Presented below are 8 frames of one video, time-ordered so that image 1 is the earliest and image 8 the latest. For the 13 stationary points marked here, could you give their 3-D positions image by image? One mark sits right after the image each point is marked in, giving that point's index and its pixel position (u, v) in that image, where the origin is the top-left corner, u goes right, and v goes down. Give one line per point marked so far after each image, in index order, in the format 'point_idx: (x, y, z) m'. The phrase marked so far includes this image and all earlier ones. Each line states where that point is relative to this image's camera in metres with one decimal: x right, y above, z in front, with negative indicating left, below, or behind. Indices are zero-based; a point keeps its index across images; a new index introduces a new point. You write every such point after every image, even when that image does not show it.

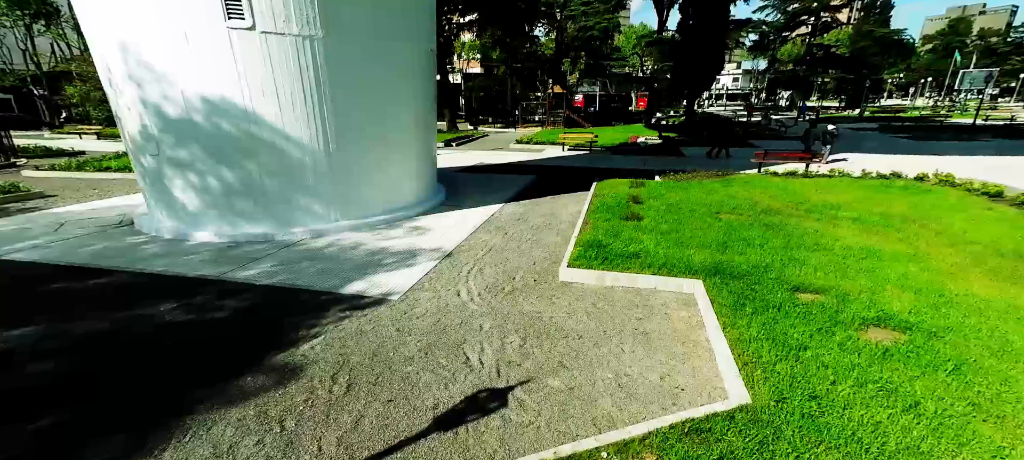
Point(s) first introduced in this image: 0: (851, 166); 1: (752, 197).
0: (+11.9, +2.2, +14.5) m
1: (+5.9, +0.8, +10.3) m
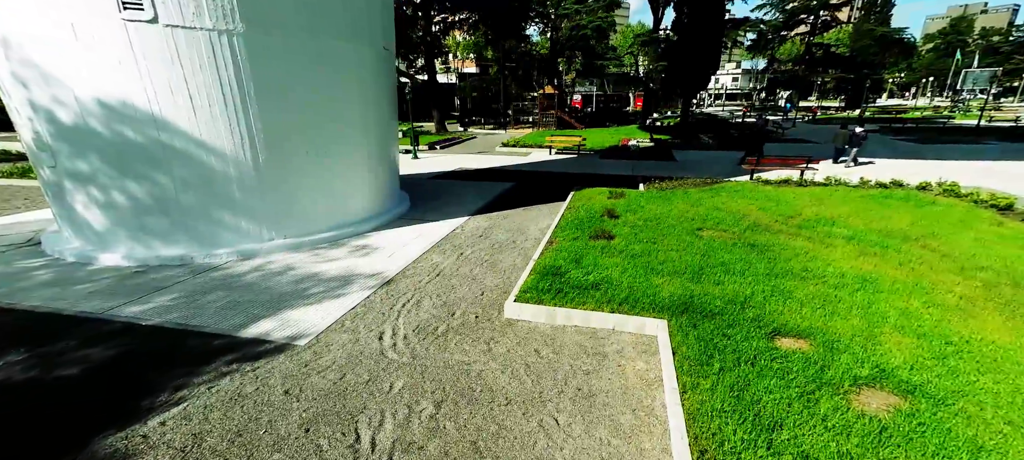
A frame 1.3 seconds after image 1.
0: (+11.2, +1.9, +13.7) m
1: (+5.2, +0.4, +9.5) m
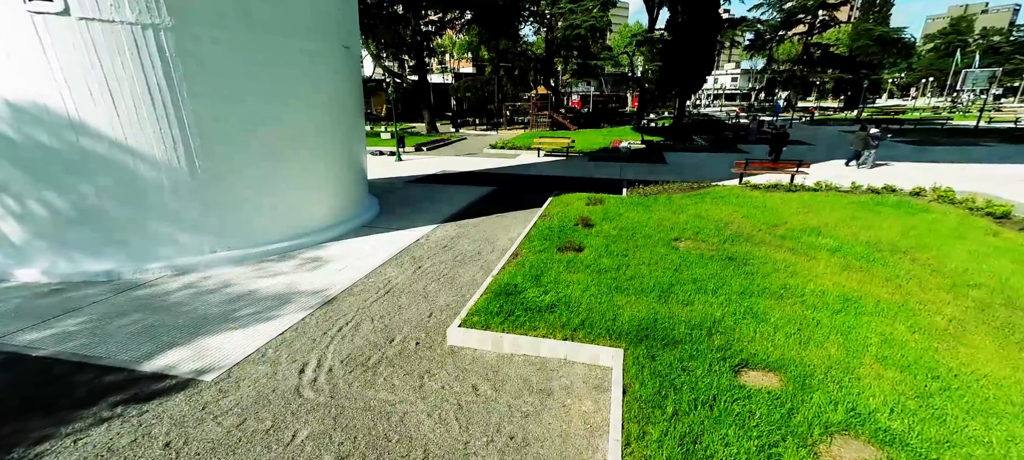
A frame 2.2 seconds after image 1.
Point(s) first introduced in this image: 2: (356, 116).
0: (+10.6, +1.7, +13.3) m
1: (+4.6, +0.2, +9.0) m
2: (-3.4, +2.5, +9.0) m
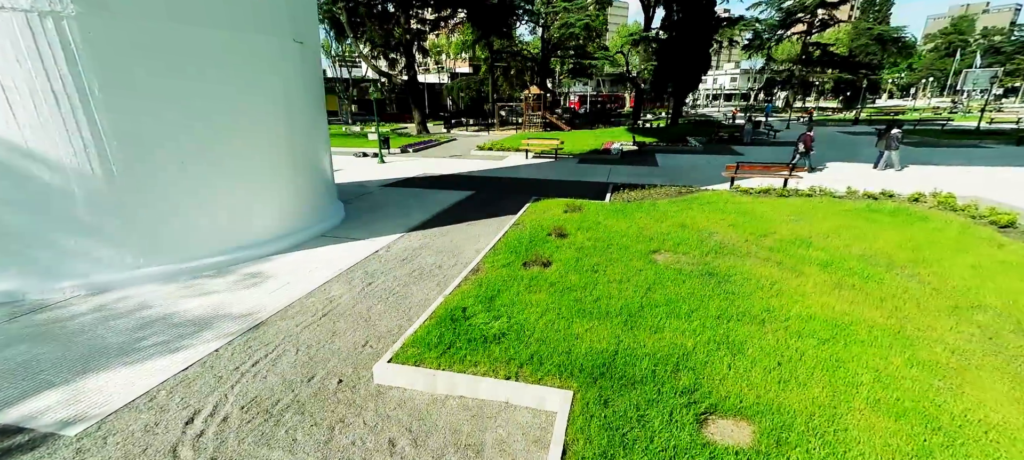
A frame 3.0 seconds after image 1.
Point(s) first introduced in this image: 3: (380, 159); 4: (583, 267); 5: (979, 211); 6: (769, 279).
0: (+10.0, +1.5, +12.7) m
1: (+4.0, 0.0, +8.4) m
2: (-3.9, +2.3, +8.4) m
3: (-5.9, +3.2, +18.6) m
4: (+1.1, -0.6, +6.2) m
5: (+10.2, +0.4, +9.1) m
6: (+3.7, -0.7, +6.0) m
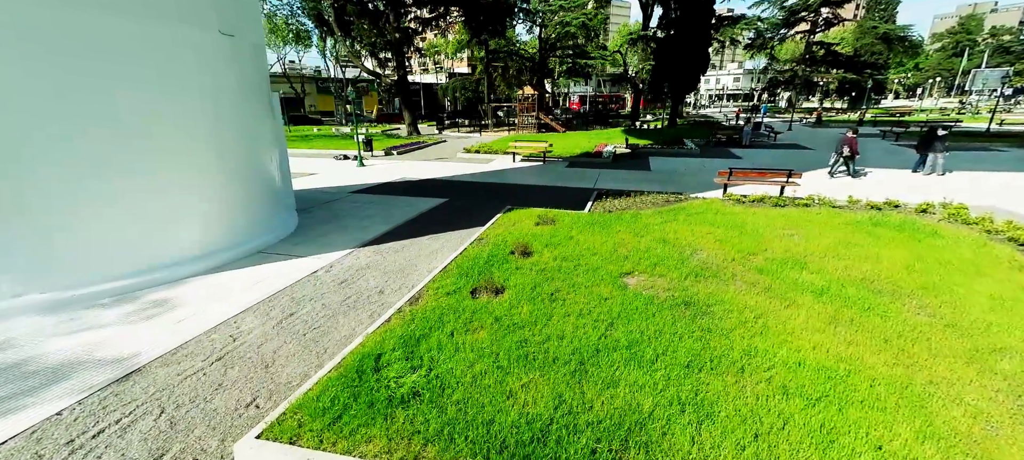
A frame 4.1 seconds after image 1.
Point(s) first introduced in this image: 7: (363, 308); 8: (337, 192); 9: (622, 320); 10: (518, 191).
0: (+9.3, +1.2, +11.8) m
1: (+3.3, -0.2, +7.6) m
2: (-4.6, +2.0, +7.6) m
3: (-6.5, +2.9, +17.8) m
4: (+0.4, -0.8, +5.4) m
5: (+9.5, +0.1, +8.2) m
6: (+3.0, -1.0, +5.2) m
7: (-1.9, -1.0, +5.4) m
8: (-5.0, +1.1, +11.9) m
9: (+1.3, -1.1, +4.8) m
10: (+0.2, +1.2, +12.9) m
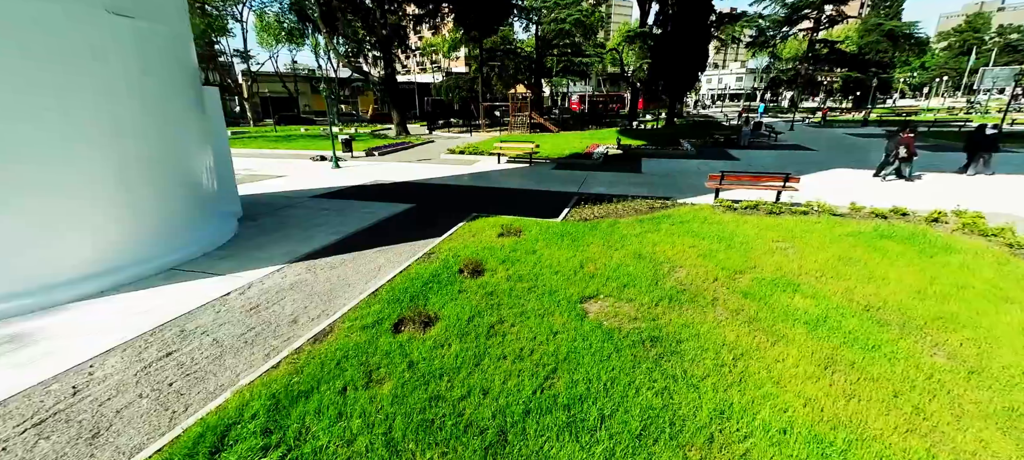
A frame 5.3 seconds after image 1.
0: (+8.6, +1.0, +10.8) m
1: (+2.6, -0.5, +6.7) m
2: (-5.4, +1.8, +6.7) m
3: (-7.2, +2.7, +16.9) m
4: (-0.4, -1.1, +4.5) m
5: (+8.8, -0.1, +7.2) m
6: (+2.3, -1.2, +4.3) m
7: (-2.7, -1.2, +4.5) m
8: (-5.8, +0.9, +11.0) m
9: (+0.5, -1.3, +3.9) m
10: (-0.5, +1.0, +11.9) m
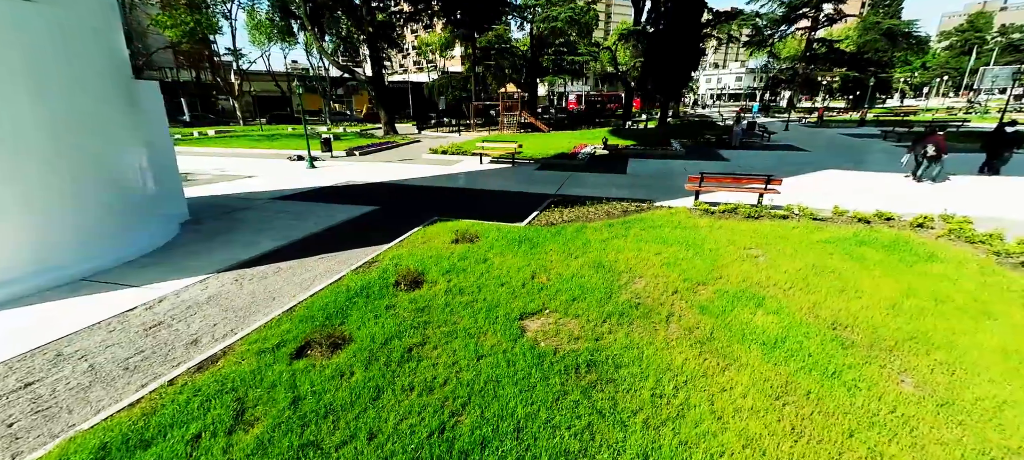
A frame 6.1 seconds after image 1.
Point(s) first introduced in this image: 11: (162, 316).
0: (+7.8, +0.9, +10.3) m
1: (+1.8, -0.6, +6.2) m
2: (-6.1, +1.7, +6.2) m
3: (-8.0, +2.6, +16.5) m
4: (-1.2, -1.2, +4.0) m
5: (+8.0, -0.3, +6.7) m
6: (+1.5, -1.3, +3.8) m
7: (-3.5, -1.3, +4.0) m
8: (-6.5, +0.8, +10.6) m
9: (-0.3, -1.4, +3.4) m
10: (-1.3, +0.9, +11.5) m
11: (-4.1, -1.0, +4.9) m
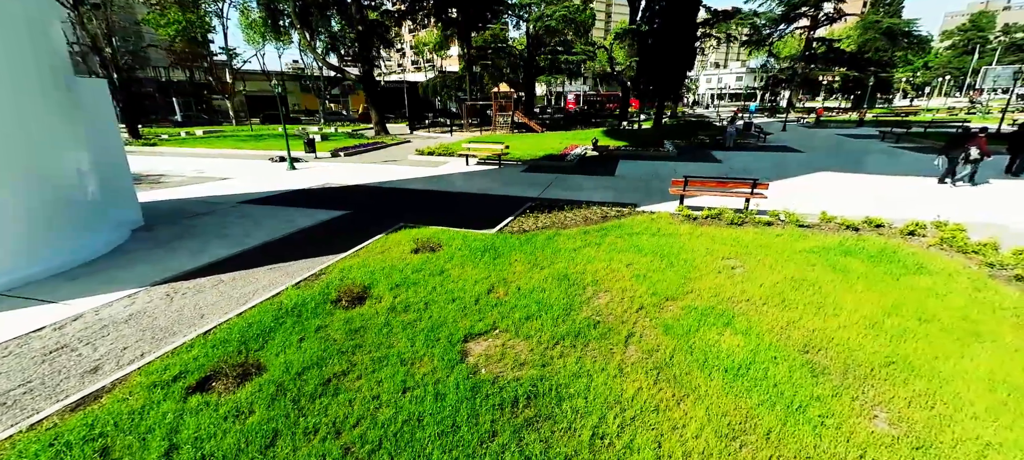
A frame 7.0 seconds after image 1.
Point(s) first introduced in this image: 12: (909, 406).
0: (+7.2, +0.7, +9.9) m
1: (+1.2, -0.7, +5.8) m
2: (-6.7, +1.6, +5.8) m
3: (-8.6, +2.5, +16.1) m
4: (-1.8, -1.3, +3.6) m
5: (+7.4, -0.4, +6.3) m
6: (+0.9, -1.5, +3.4) m
7: (-4.1, -1.4, +3.6) m
8: (-7.1, +0.7, +10.1) m
9: (-0.9, -1.5, +3.0) m
10: (-1.9, +0.8, +11.0) m
11: (-4.7, -1.1, +4.5) m
12: (+3.3, -1.5, +3.5) m
